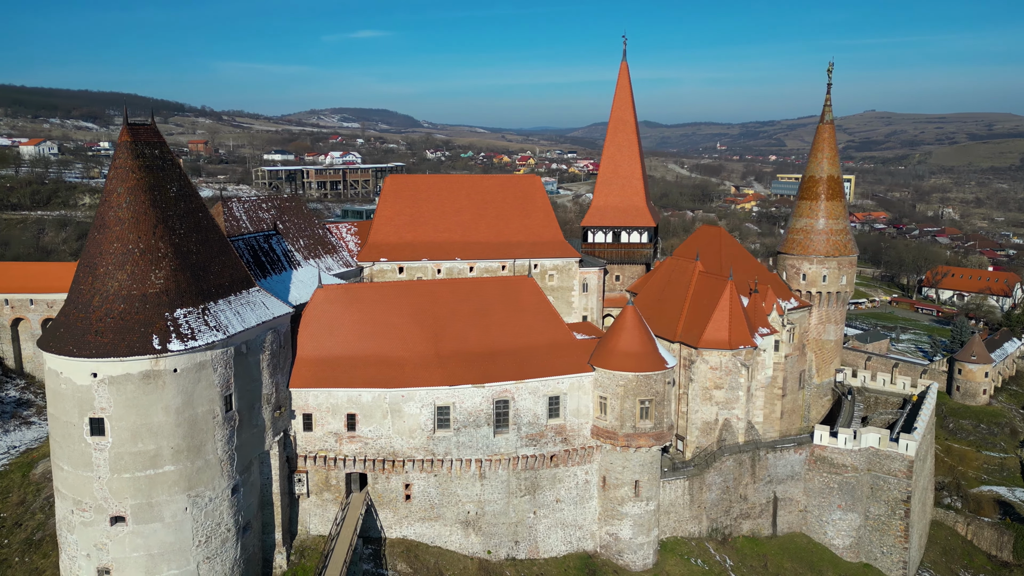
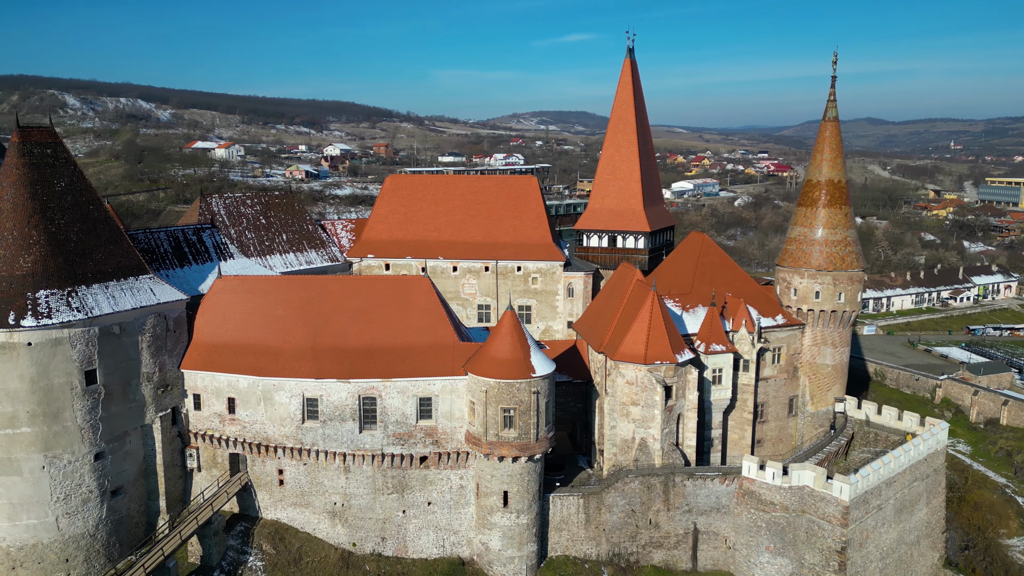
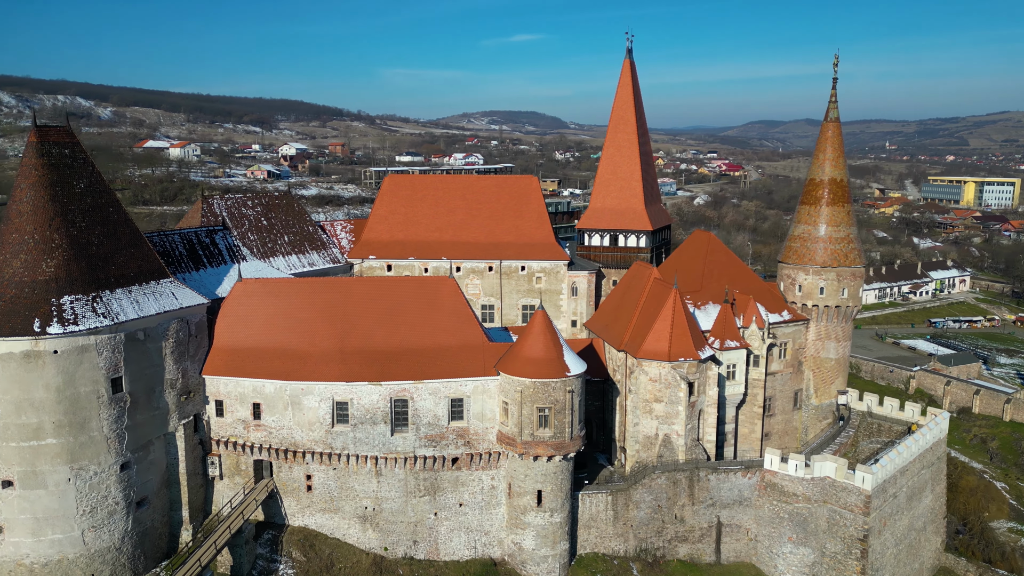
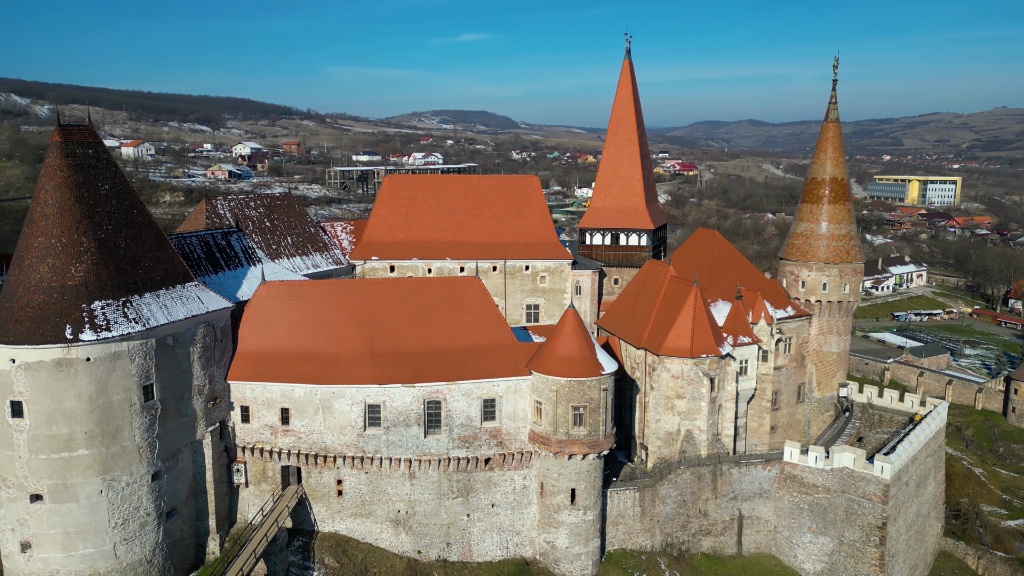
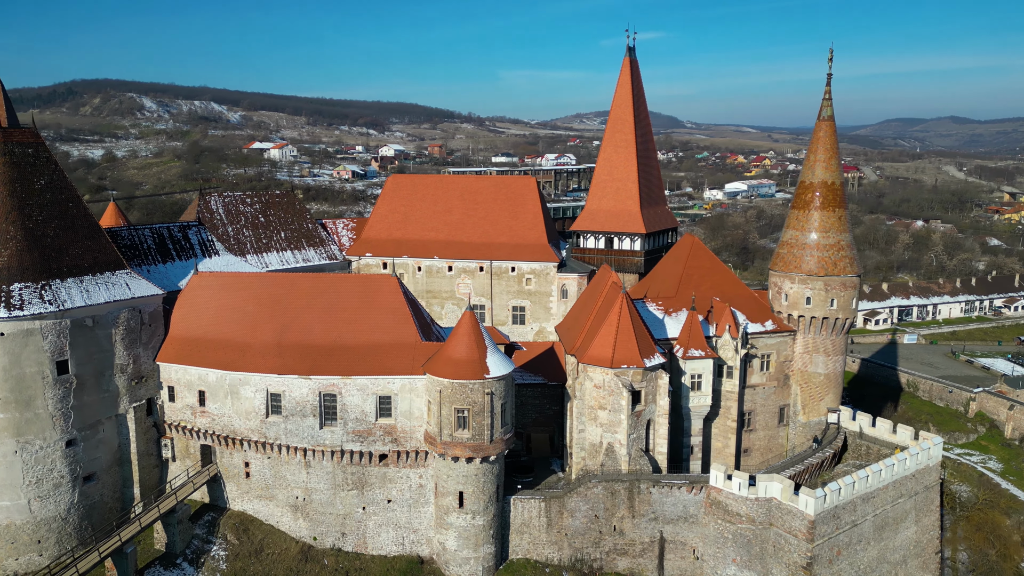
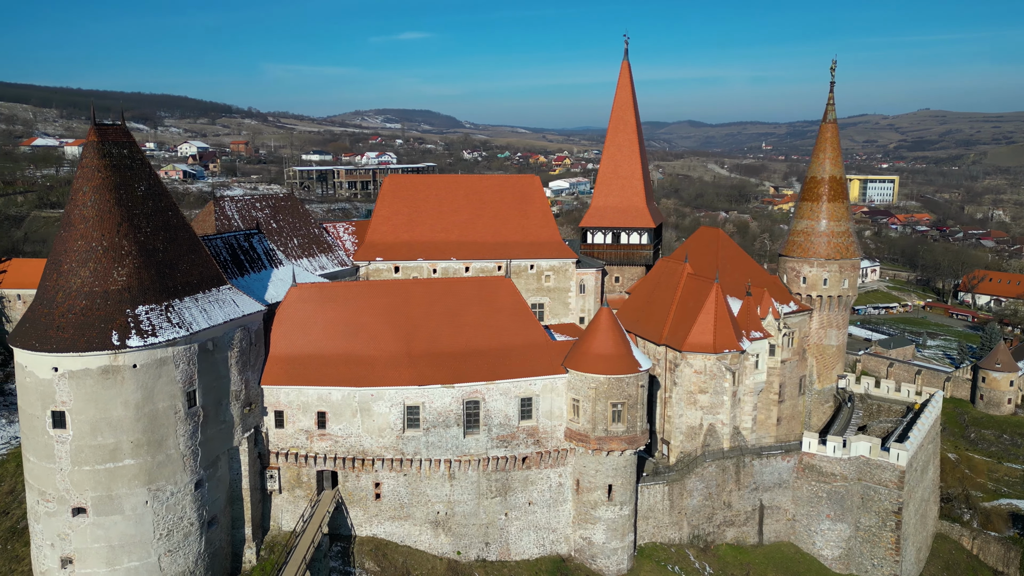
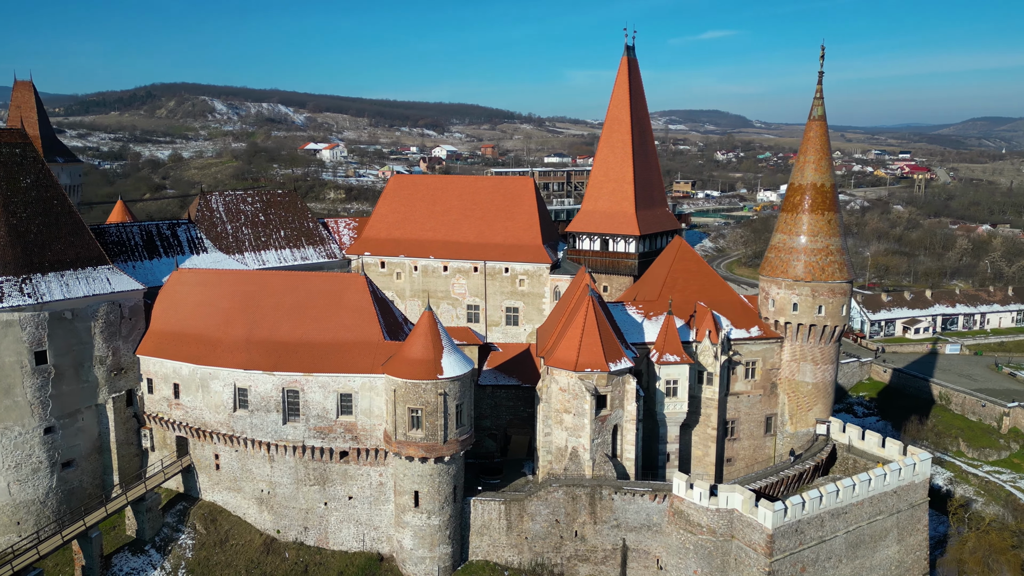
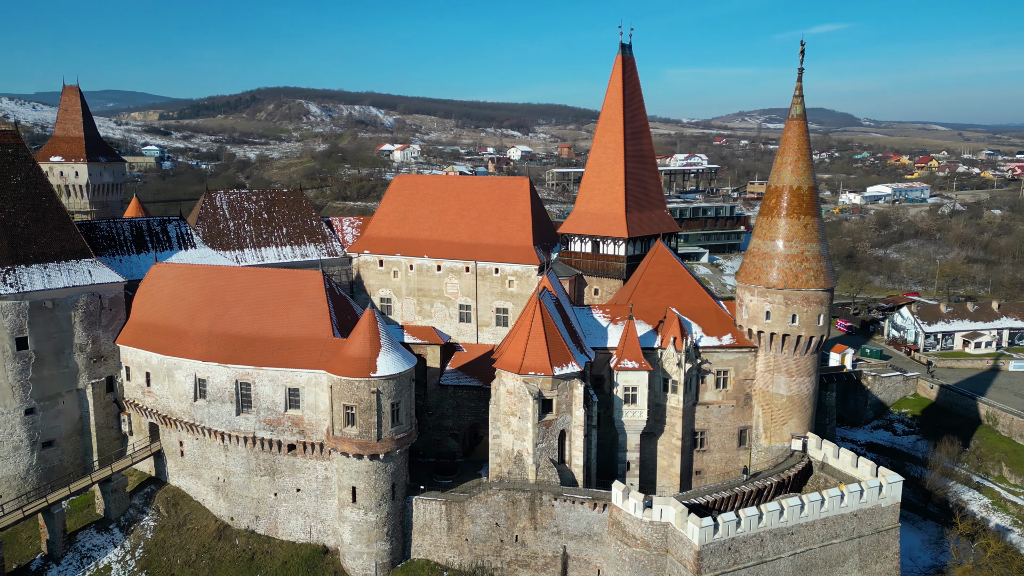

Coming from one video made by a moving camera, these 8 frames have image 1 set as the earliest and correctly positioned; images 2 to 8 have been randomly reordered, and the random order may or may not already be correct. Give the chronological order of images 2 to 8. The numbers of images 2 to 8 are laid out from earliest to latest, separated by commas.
6, 4, 3, 2, 5, 7, 8
